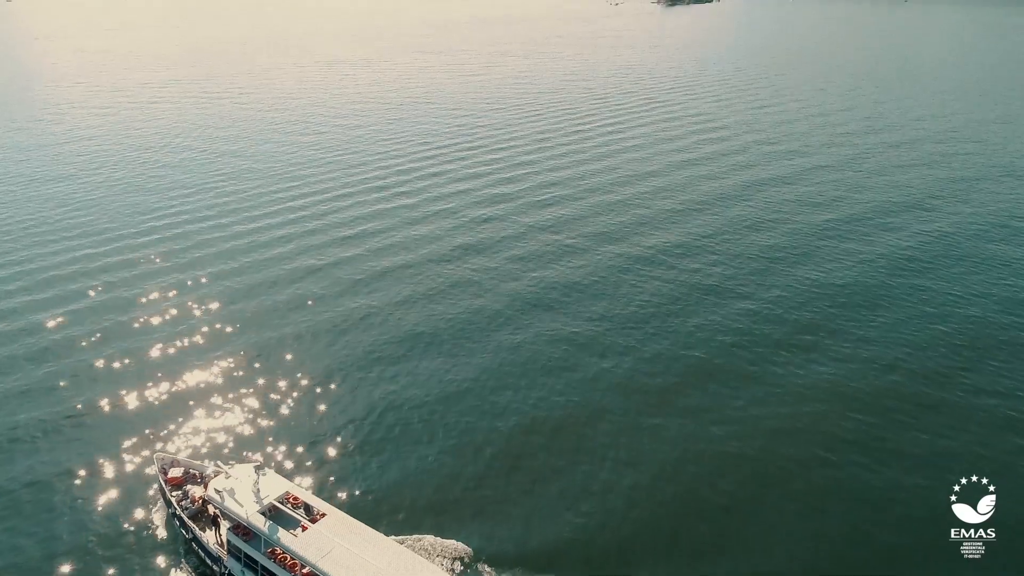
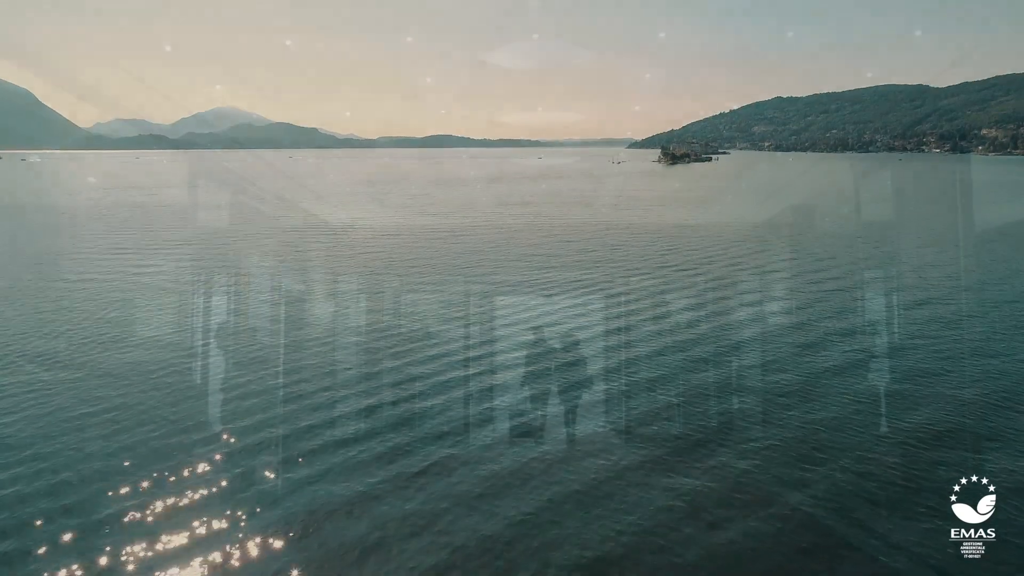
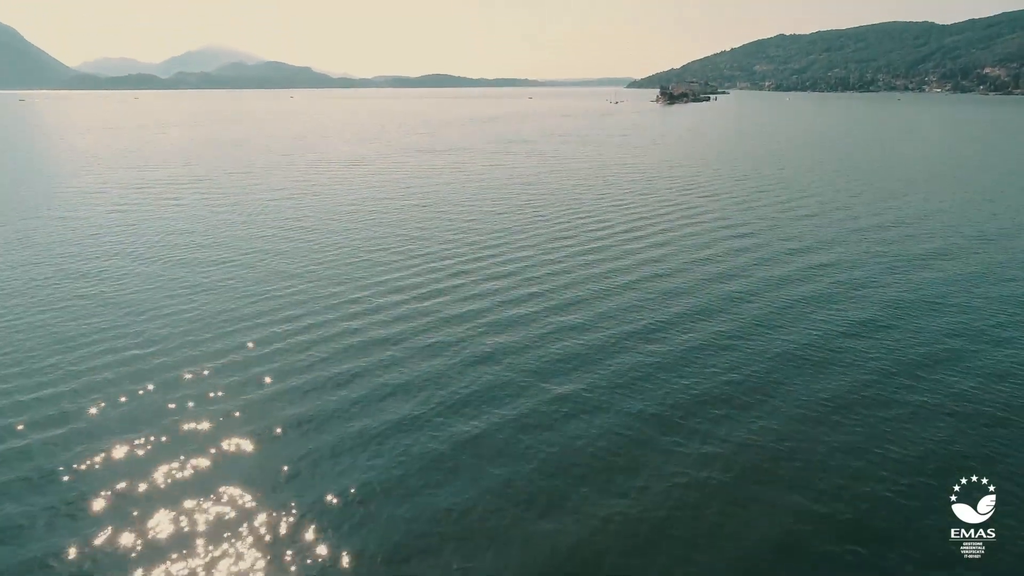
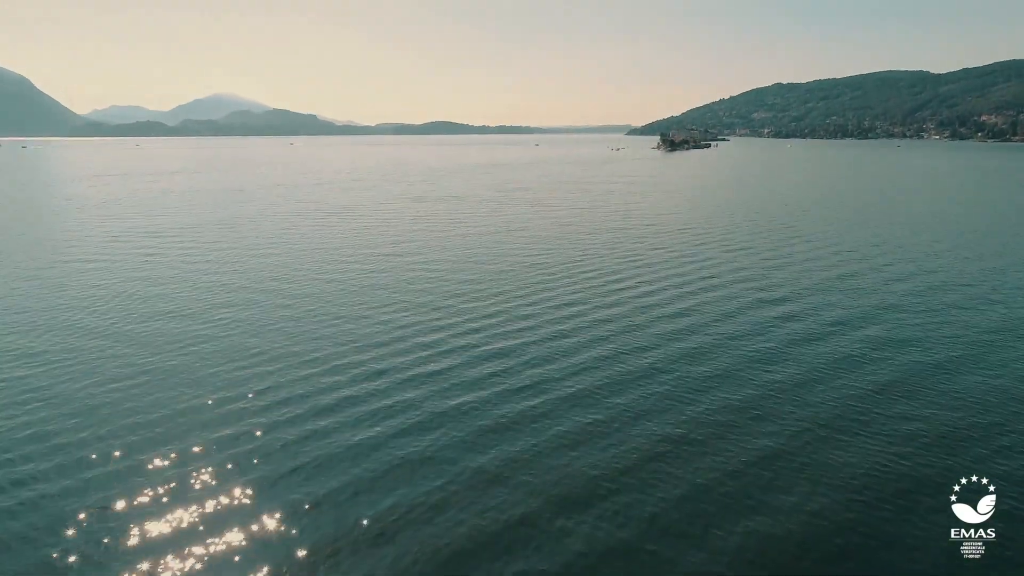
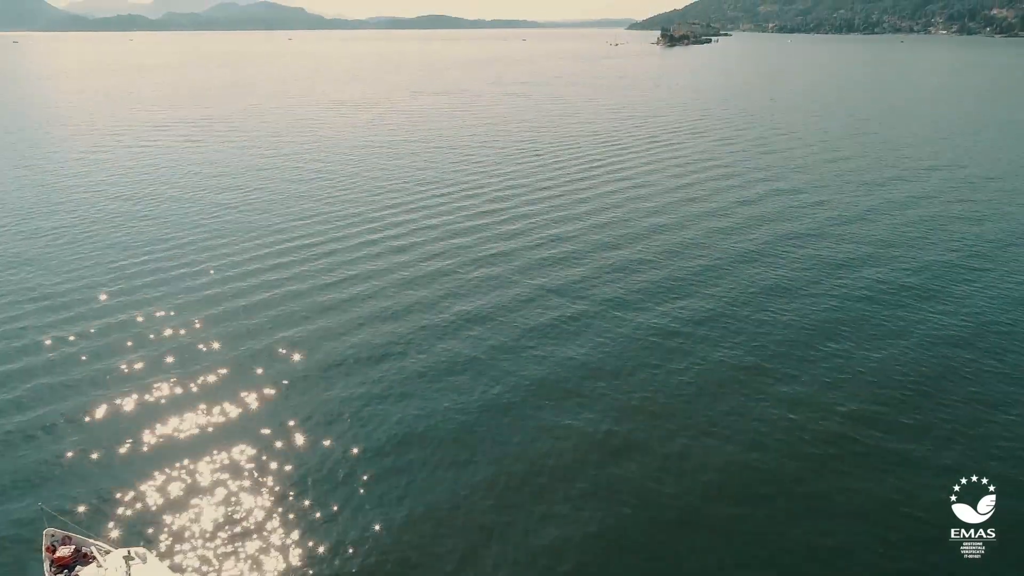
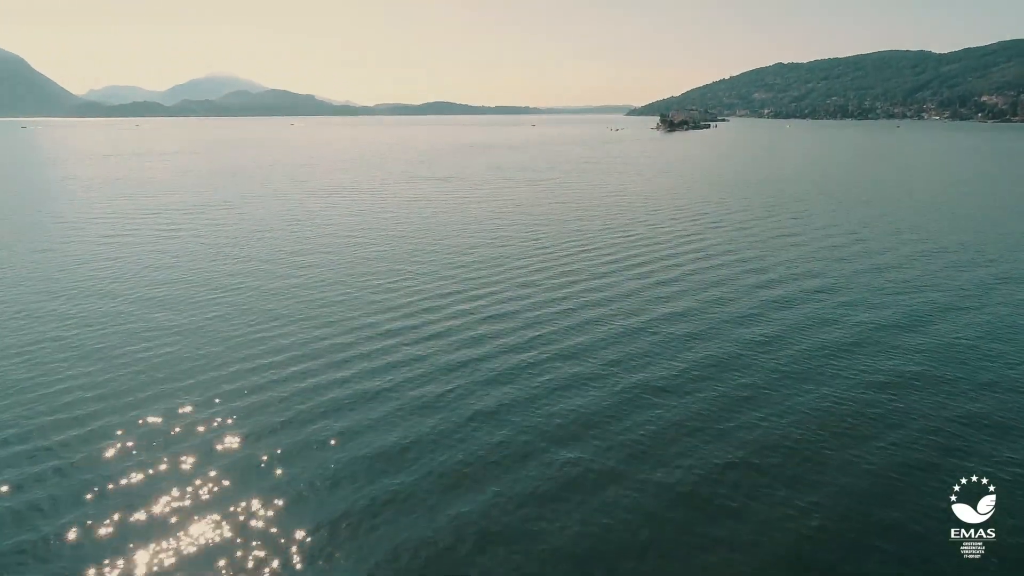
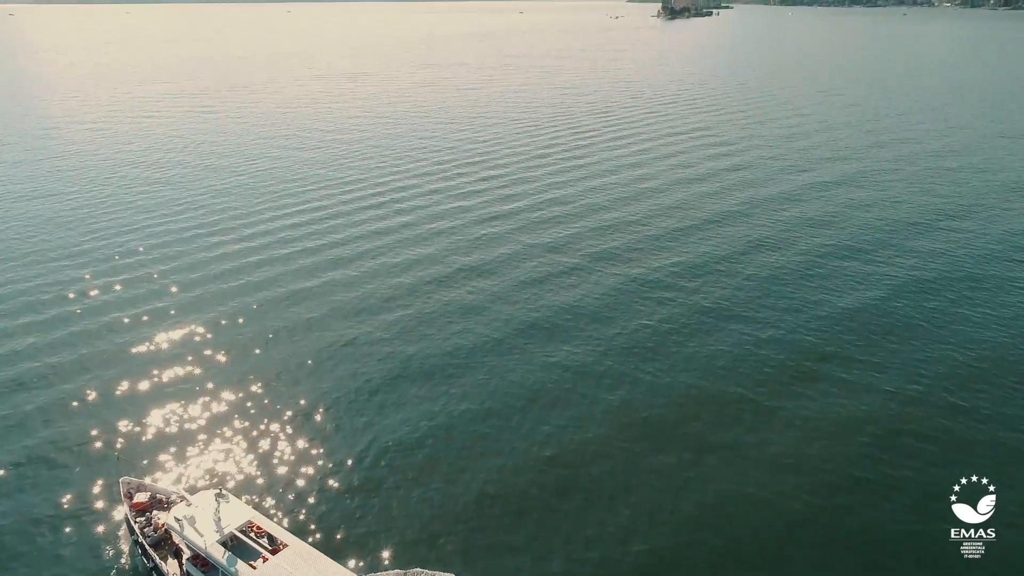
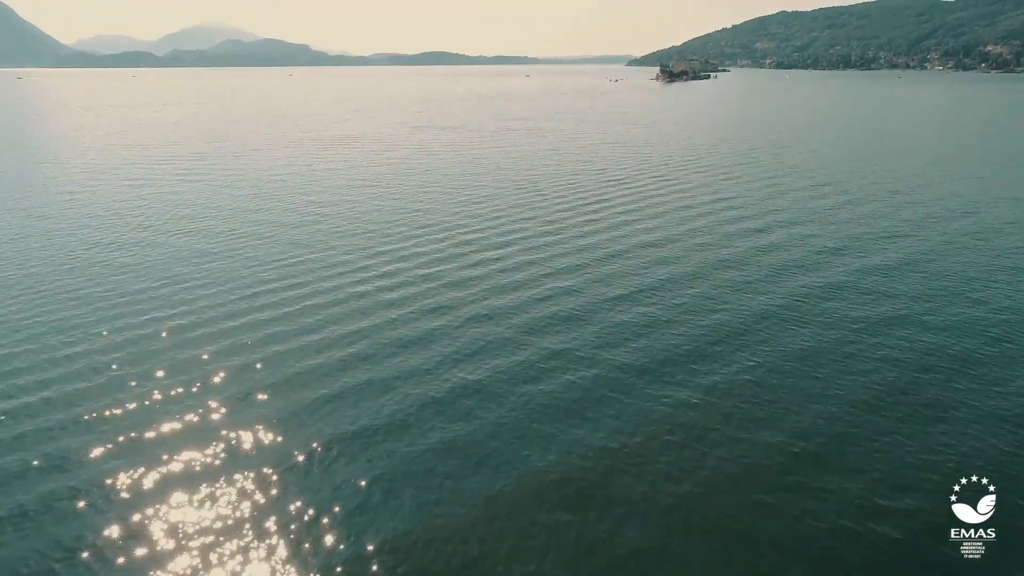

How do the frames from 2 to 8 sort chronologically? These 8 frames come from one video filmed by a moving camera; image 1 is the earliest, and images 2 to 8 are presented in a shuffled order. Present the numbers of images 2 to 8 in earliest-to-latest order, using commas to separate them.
7, 5, 8, 3, 6, 4, 2
